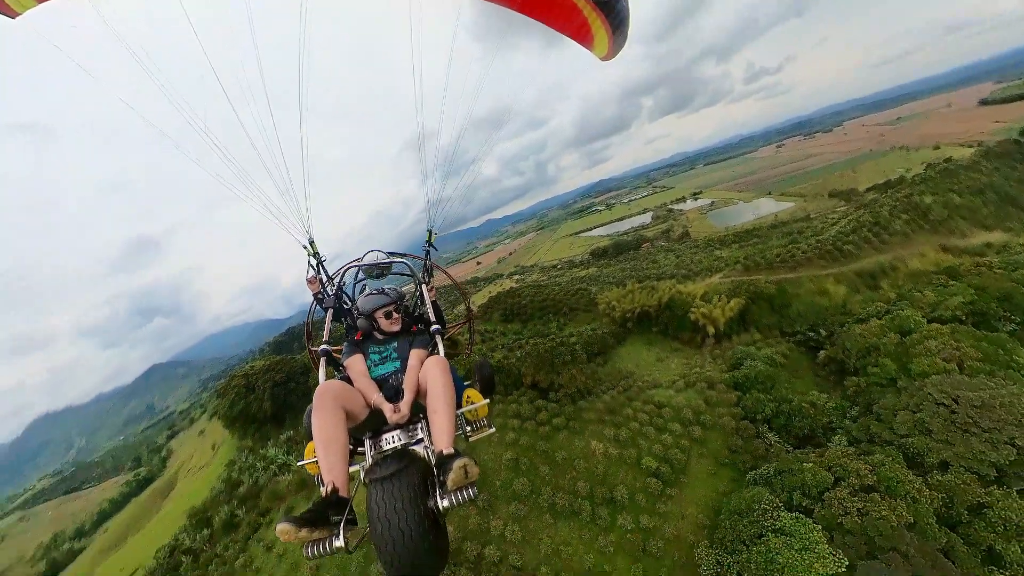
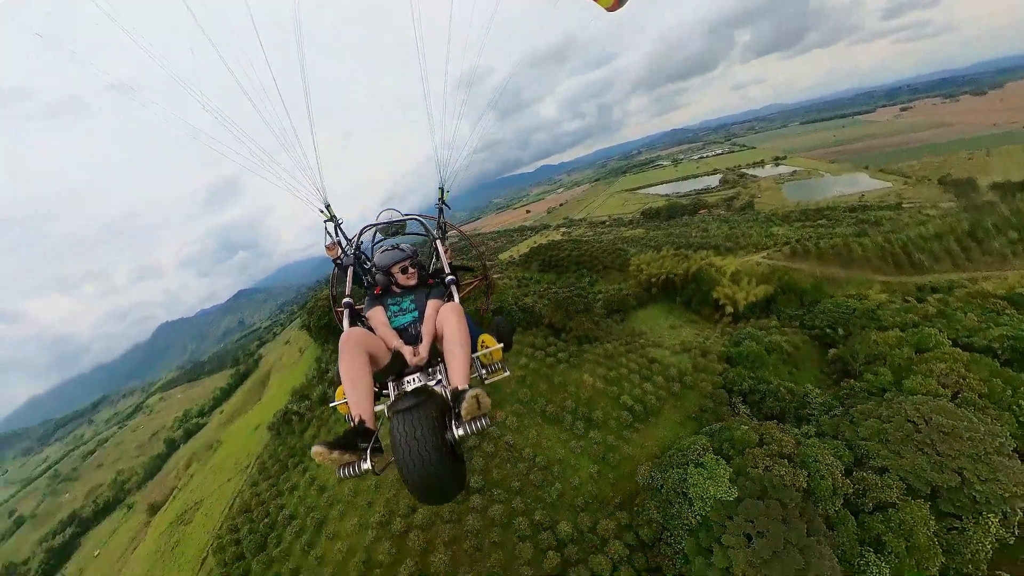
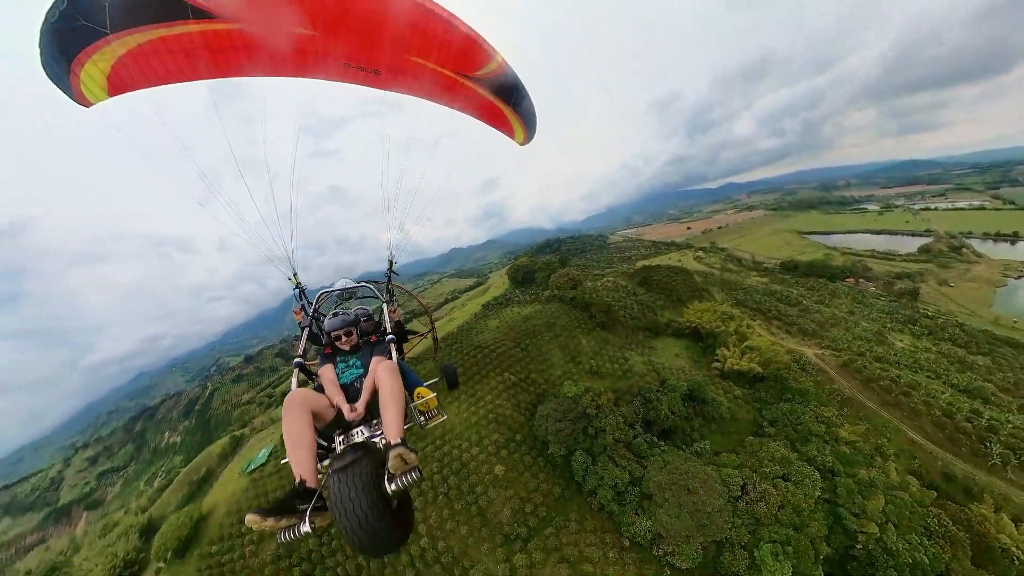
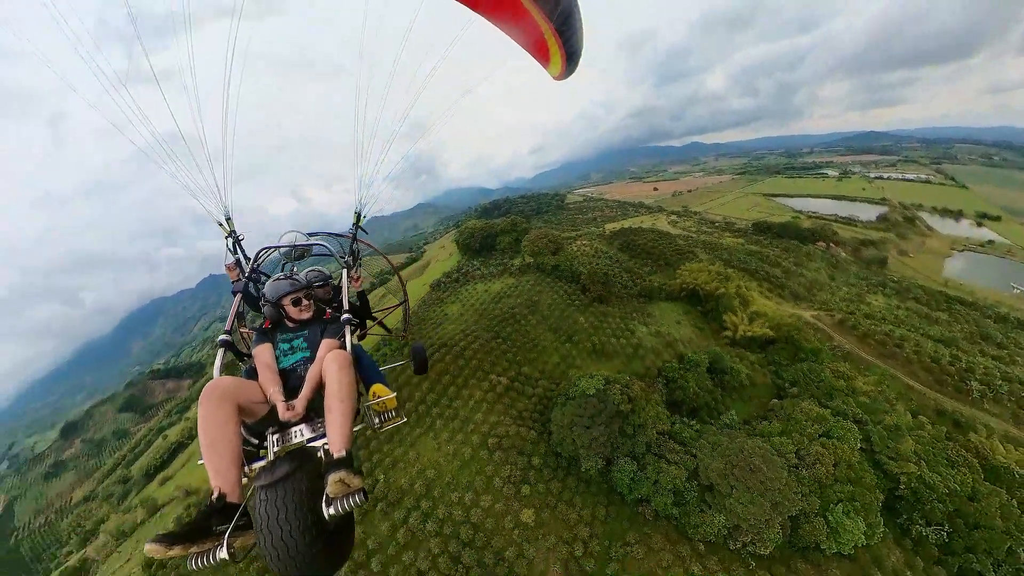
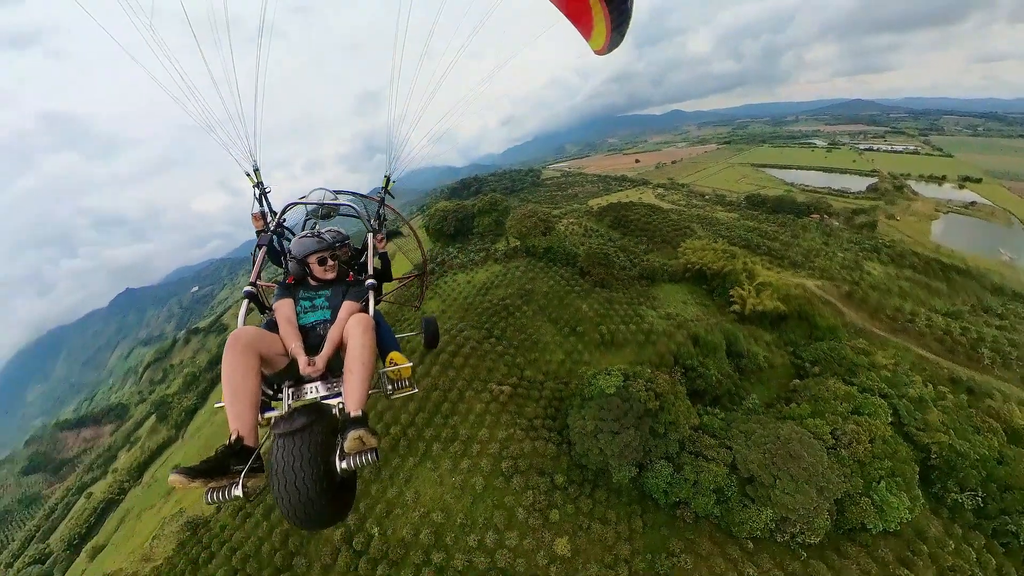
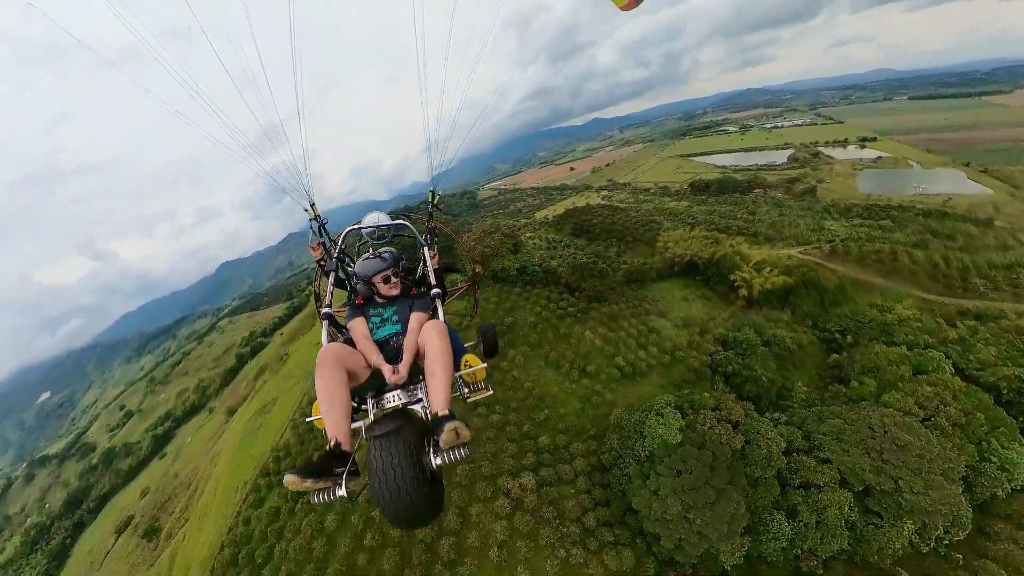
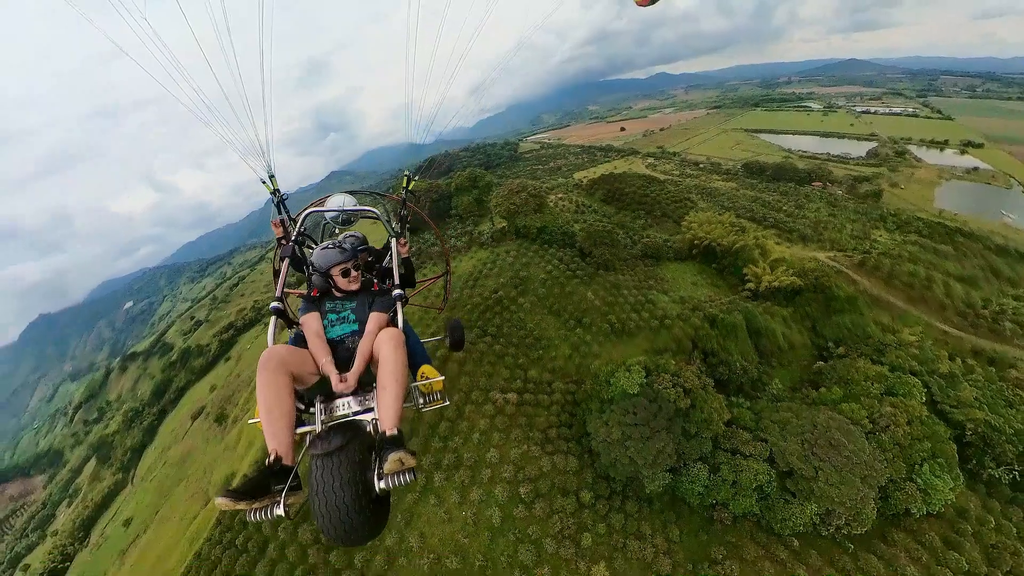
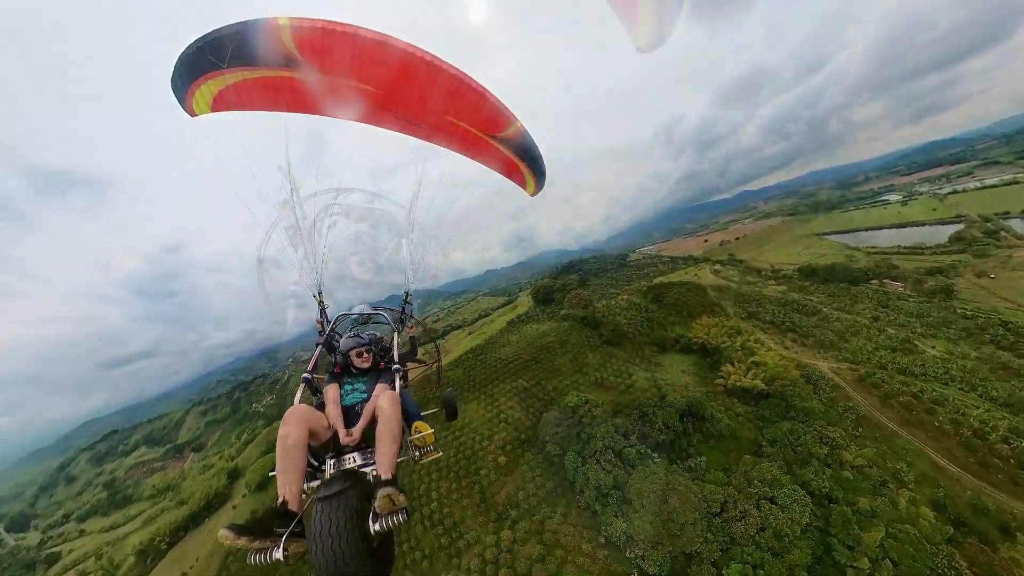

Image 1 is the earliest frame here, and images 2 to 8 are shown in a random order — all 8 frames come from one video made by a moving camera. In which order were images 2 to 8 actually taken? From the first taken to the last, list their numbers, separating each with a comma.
2, 6, 7, 5, 4, 3, 8
